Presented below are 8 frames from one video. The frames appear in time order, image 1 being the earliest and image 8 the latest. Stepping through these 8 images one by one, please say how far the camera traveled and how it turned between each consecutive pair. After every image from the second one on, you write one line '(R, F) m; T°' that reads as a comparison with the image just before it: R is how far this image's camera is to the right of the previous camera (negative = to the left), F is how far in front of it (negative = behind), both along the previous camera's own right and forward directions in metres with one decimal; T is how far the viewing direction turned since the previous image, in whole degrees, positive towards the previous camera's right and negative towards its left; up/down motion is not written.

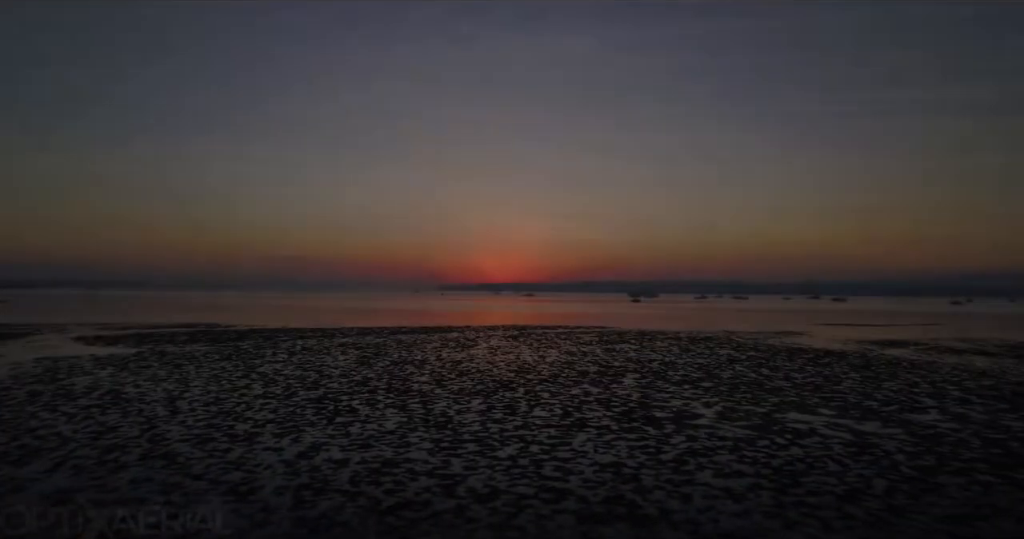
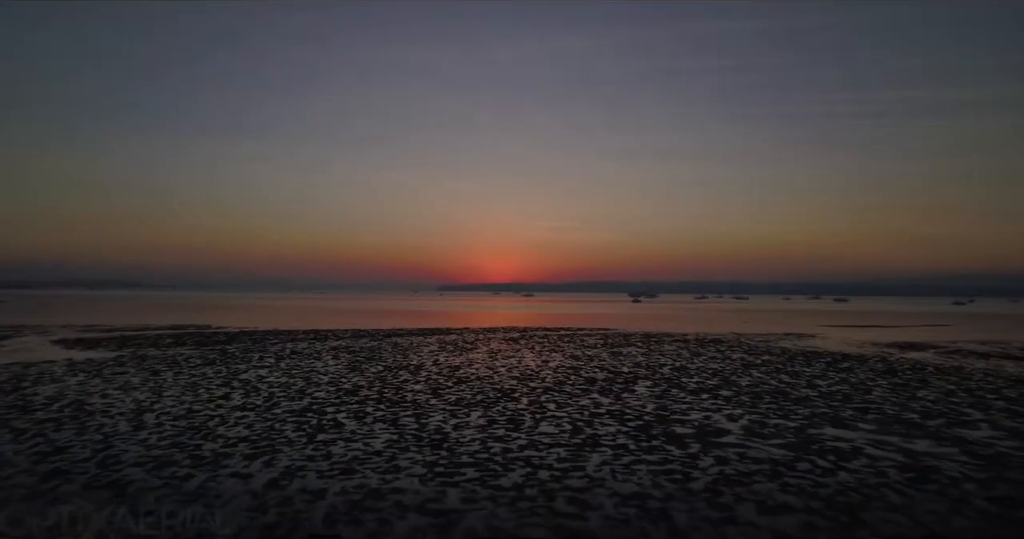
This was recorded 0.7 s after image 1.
(-0.1, +1.8) m; 0°
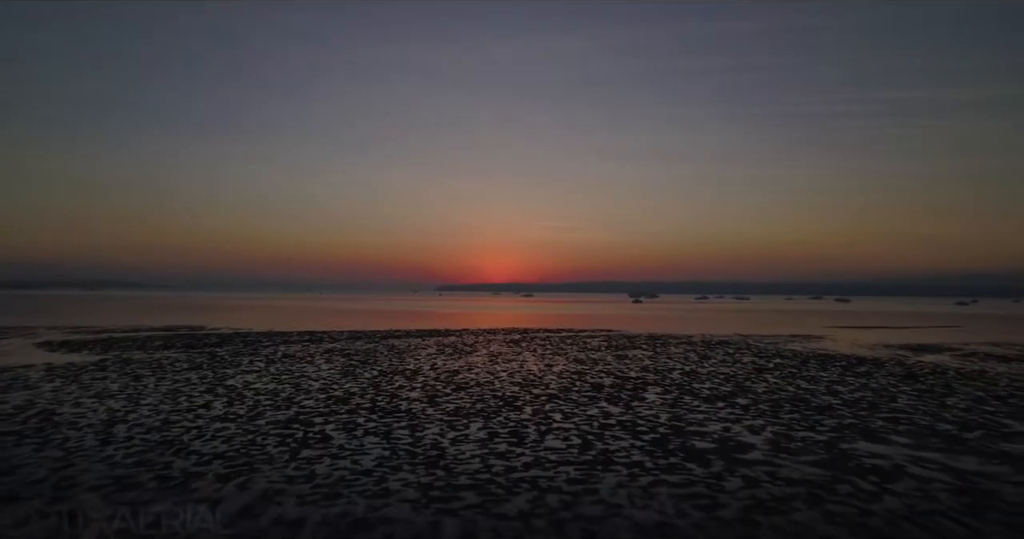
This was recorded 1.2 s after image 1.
(-0.1, +1.3) m; 0°
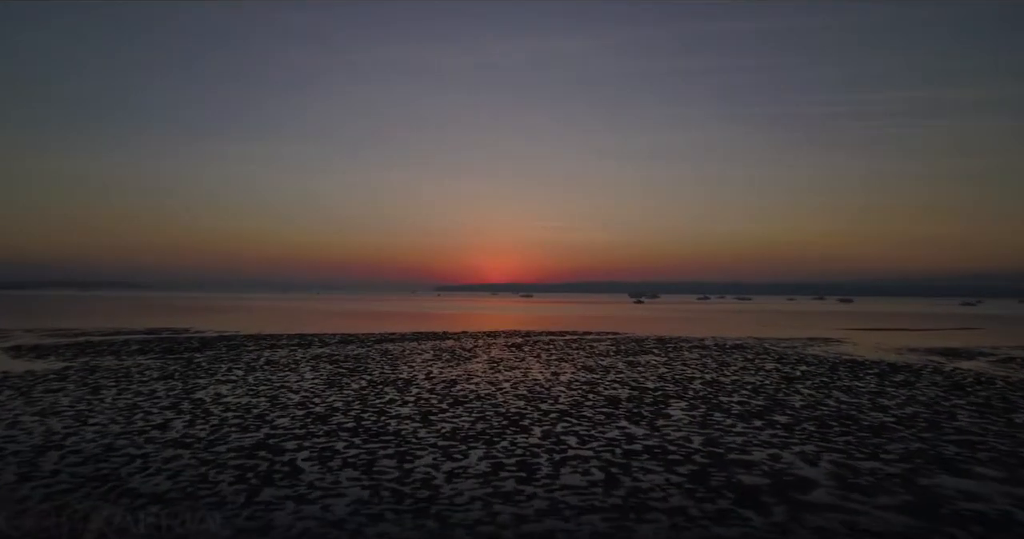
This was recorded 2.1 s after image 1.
(-0.2, +2.4) m; 0°
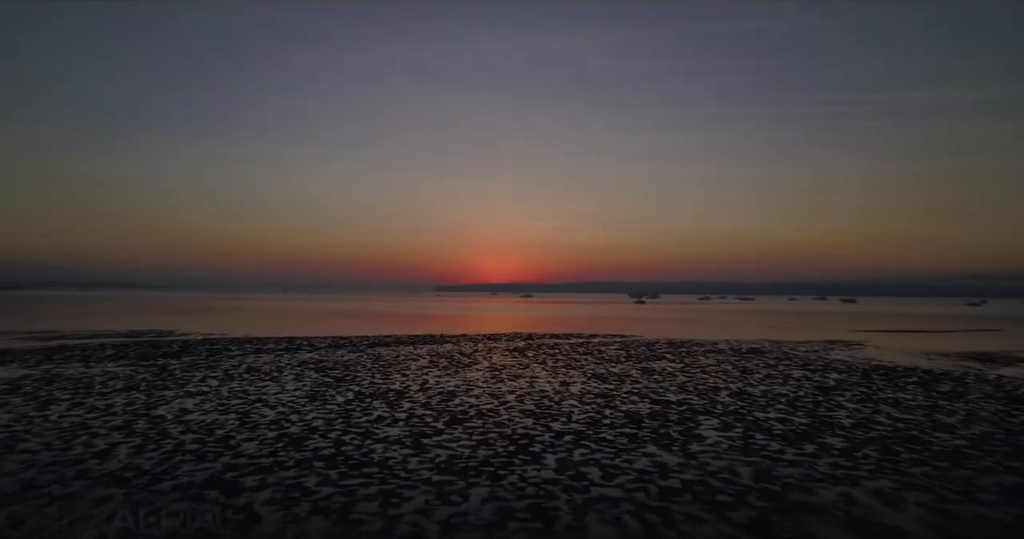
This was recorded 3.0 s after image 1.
(-0.2, +2.4) m; 0°
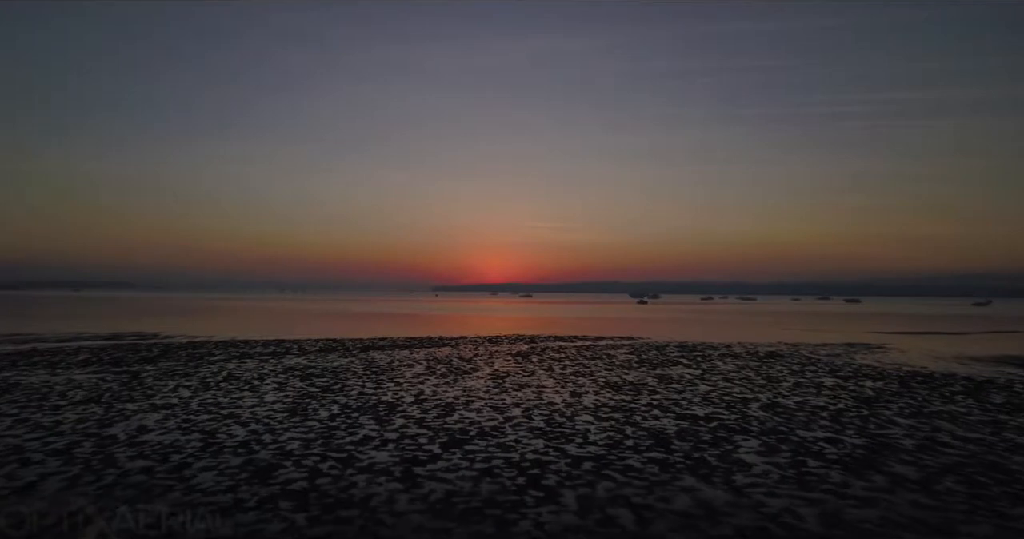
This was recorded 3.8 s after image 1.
(-0.2, +2.3) m; 0°
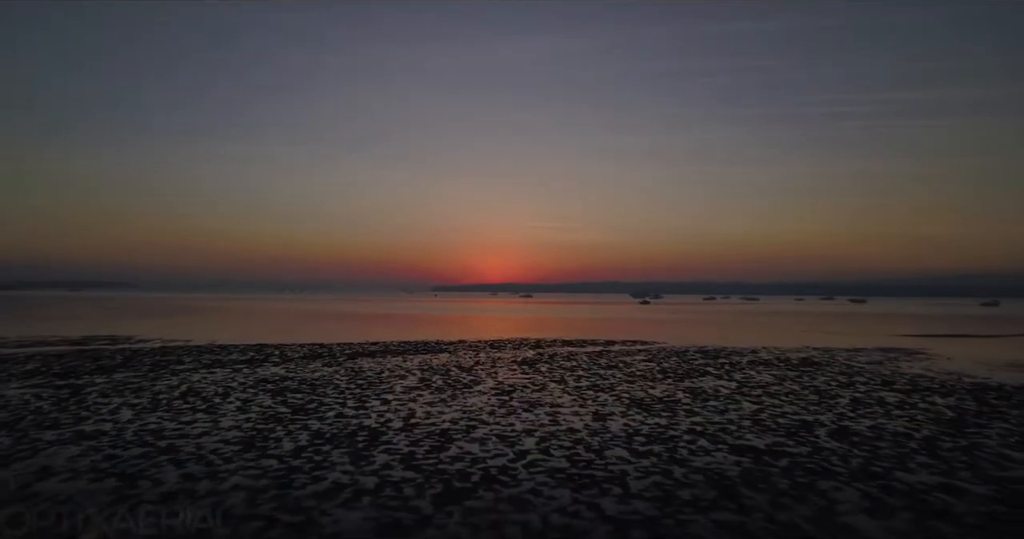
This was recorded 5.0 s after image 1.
(-0.3, +3.5) m; 0°
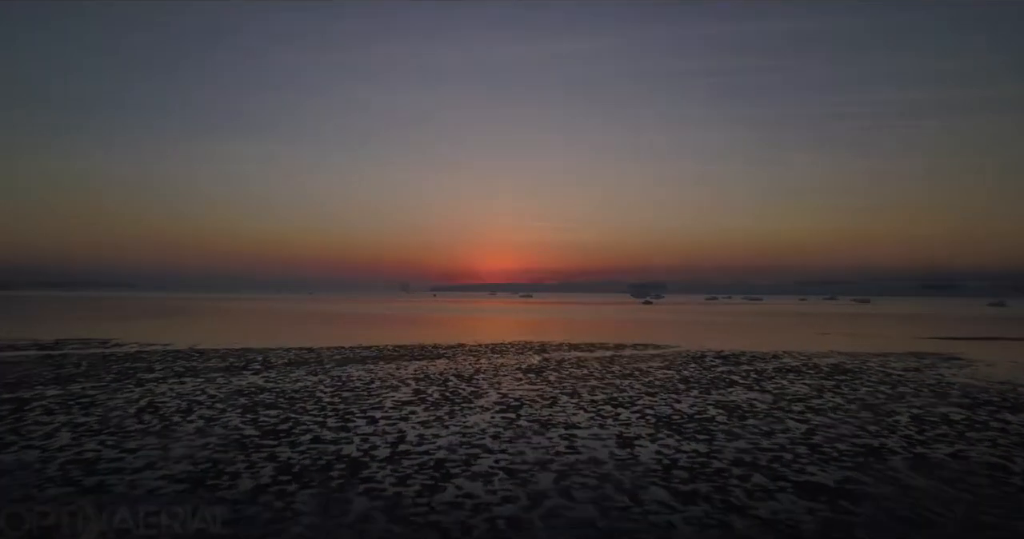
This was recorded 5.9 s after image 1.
(-0.2, +2.7) m; 0°
